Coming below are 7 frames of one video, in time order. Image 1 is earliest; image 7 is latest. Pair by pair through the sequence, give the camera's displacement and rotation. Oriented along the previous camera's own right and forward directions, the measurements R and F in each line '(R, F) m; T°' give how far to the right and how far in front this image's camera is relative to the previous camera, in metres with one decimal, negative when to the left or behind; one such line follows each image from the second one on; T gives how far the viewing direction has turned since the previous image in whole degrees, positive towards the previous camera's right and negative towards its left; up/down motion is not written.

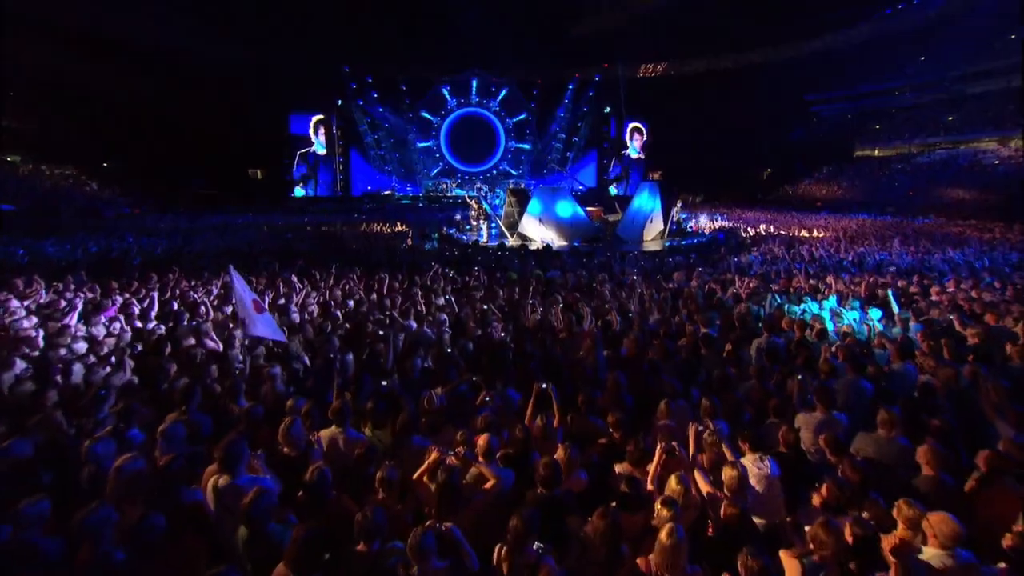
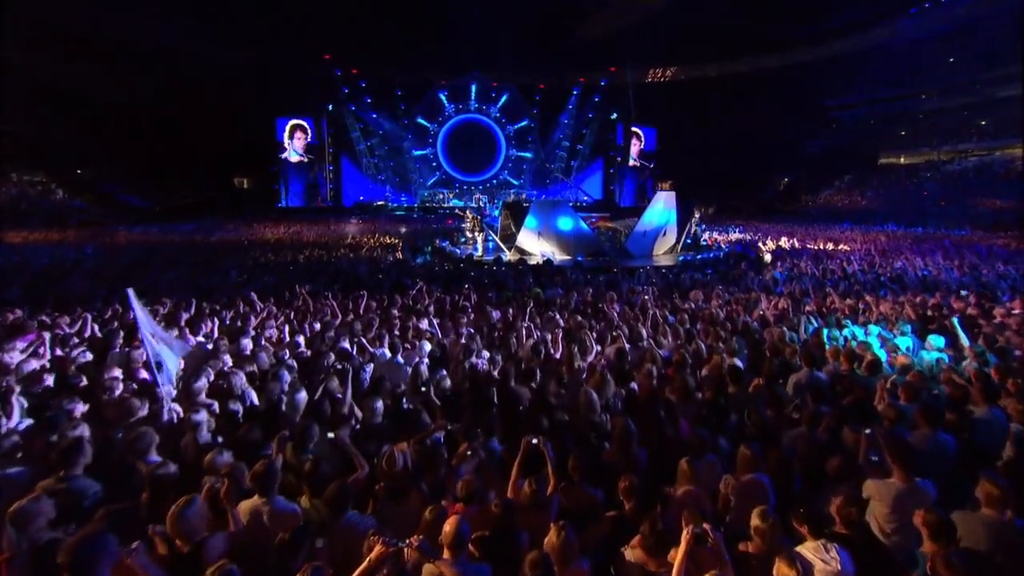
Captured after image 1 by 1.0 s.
(+0.1, +1.3) m; 0°
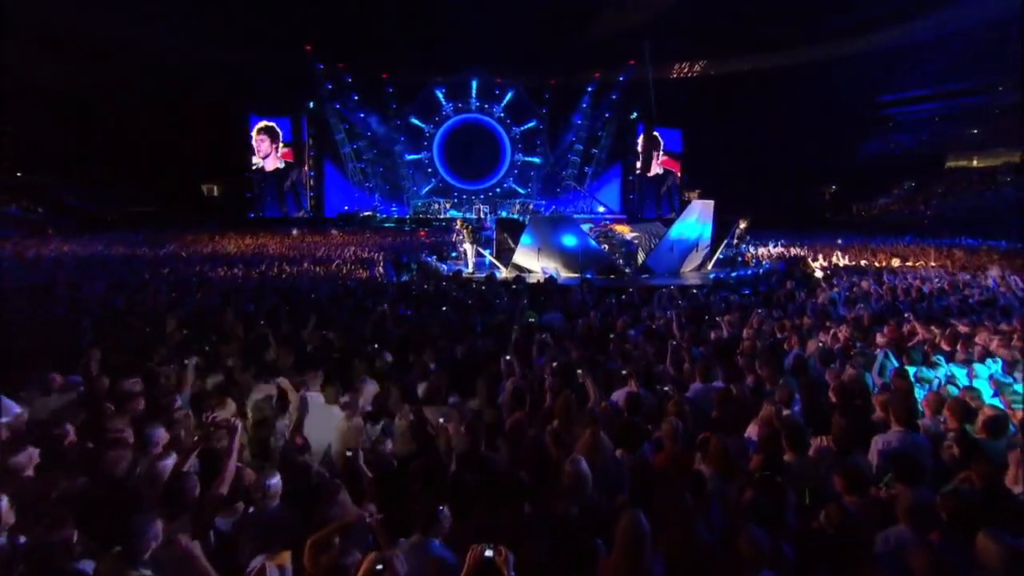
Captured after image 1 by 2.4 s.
(+0.4, +1.9) m; -2°
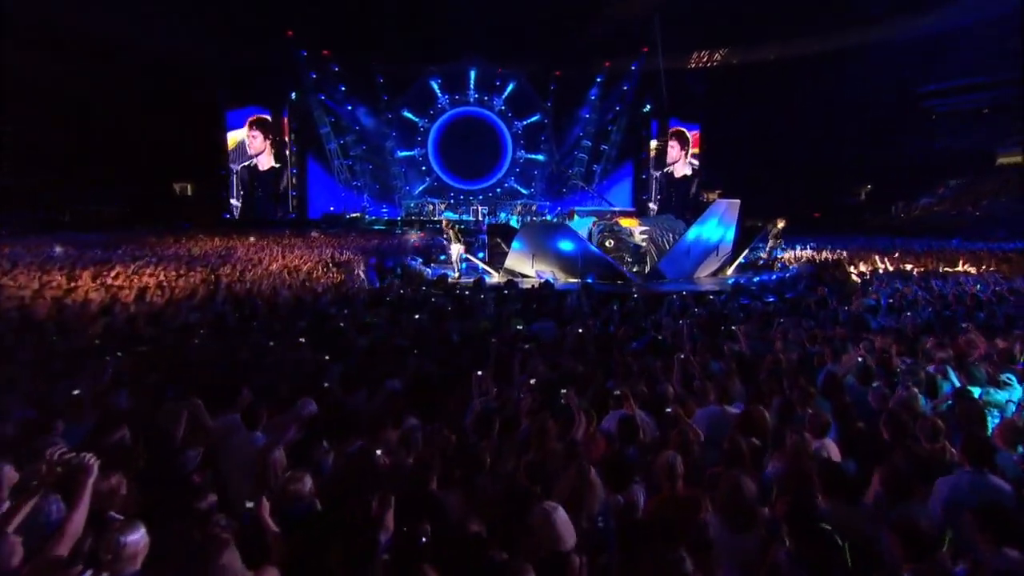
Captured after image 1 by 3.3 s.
(+0.4, +1.1) m; -2°
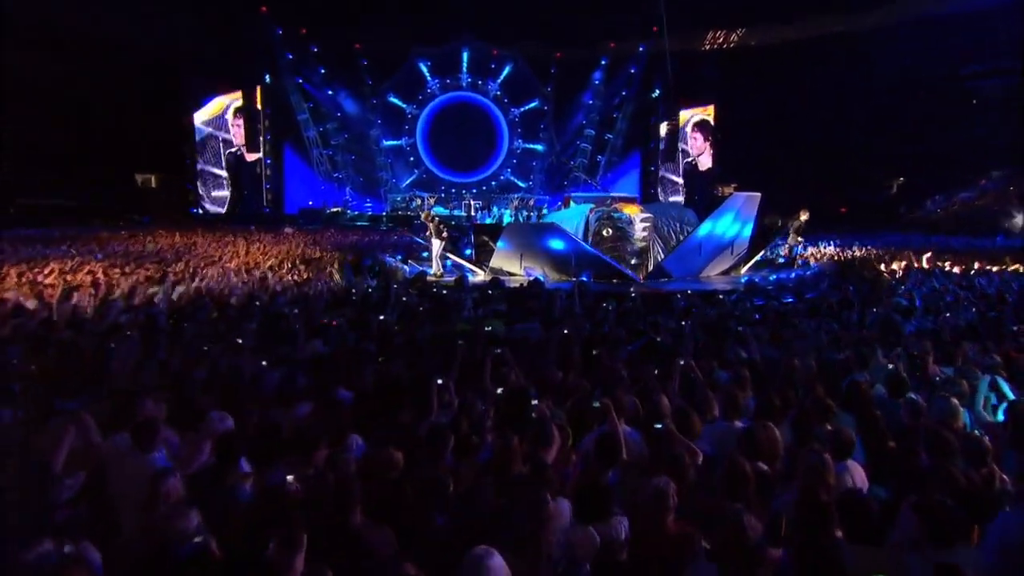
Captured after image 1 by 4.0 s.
(+0.4, +0.9) m; -2°
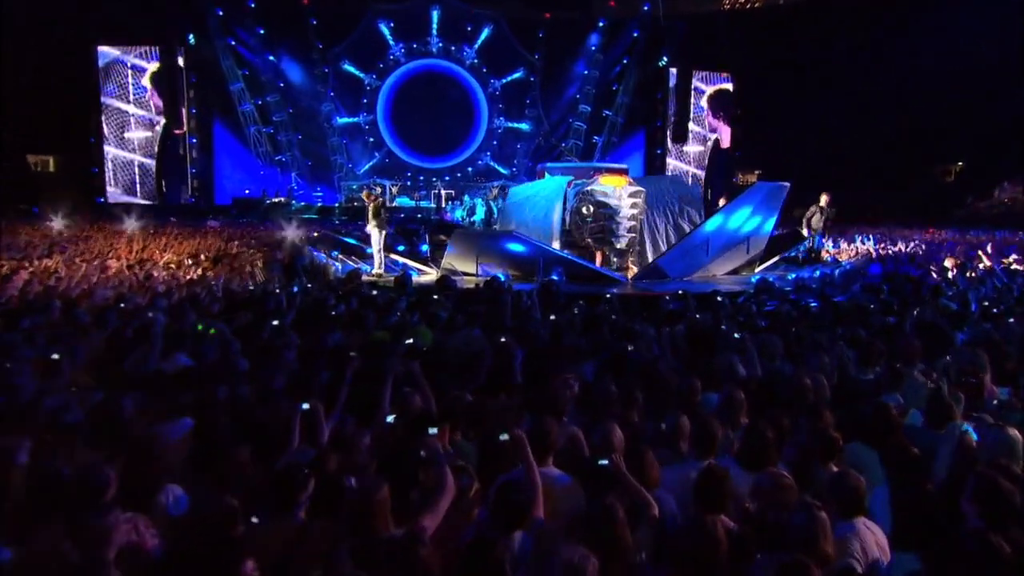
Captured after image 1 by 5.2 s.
(+0.9, +1.4) m; -4°
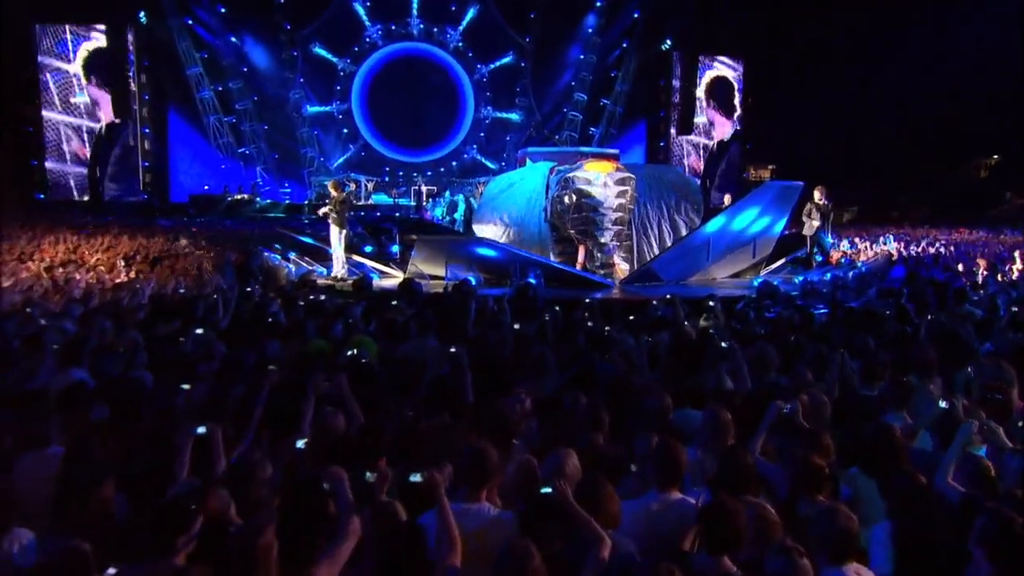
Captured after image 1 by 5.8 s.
(+0.4, +0.7) m; -2°
